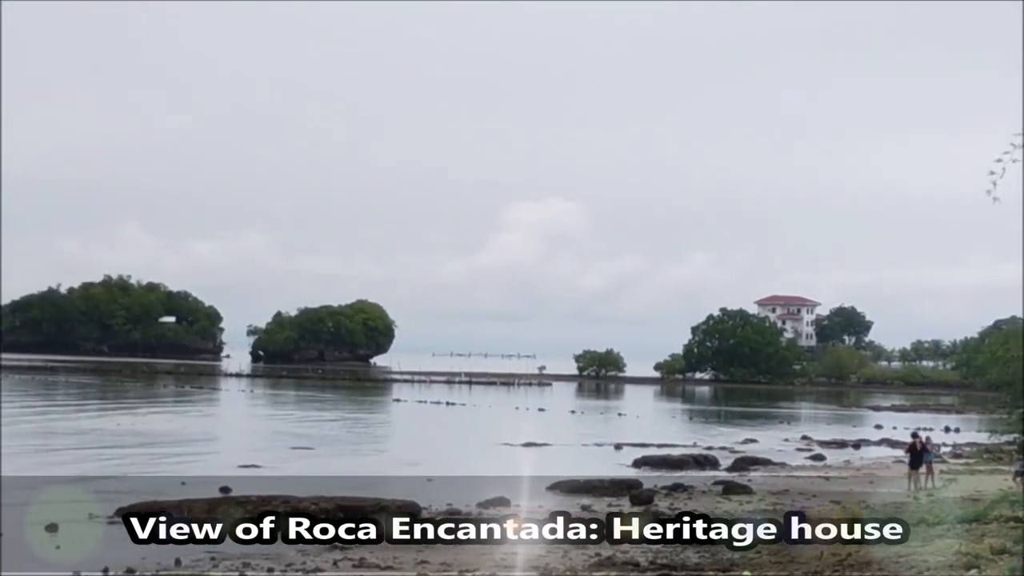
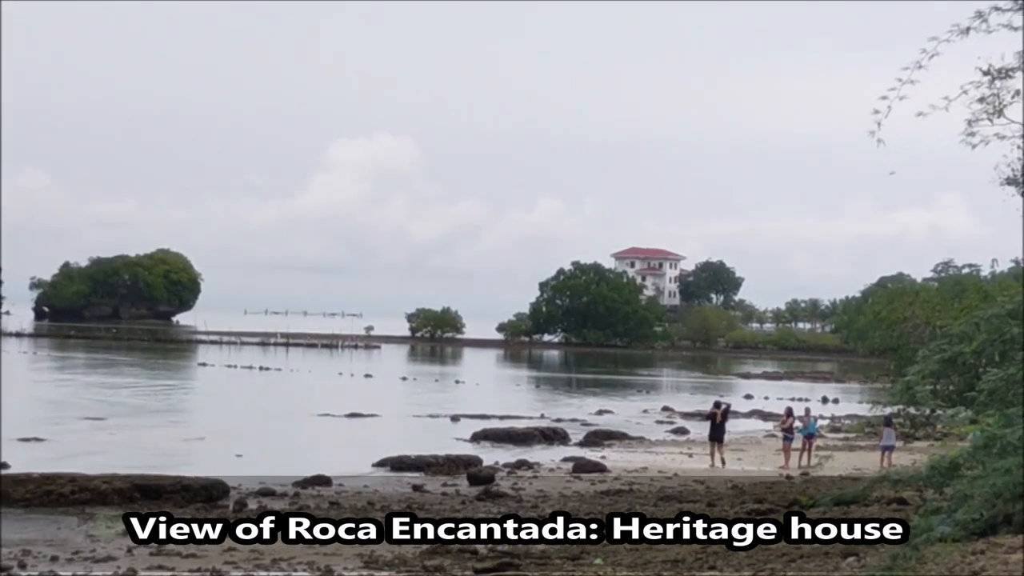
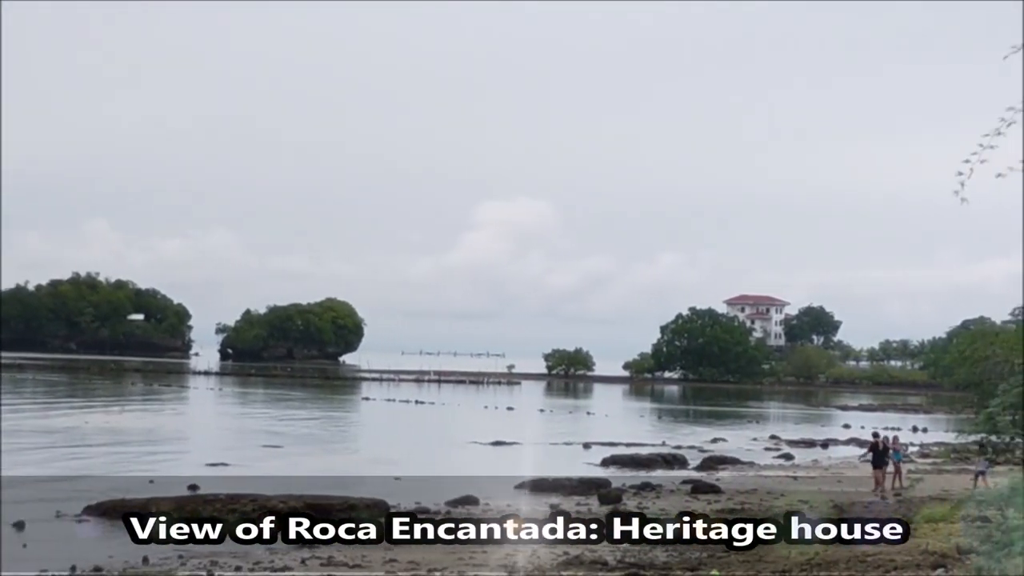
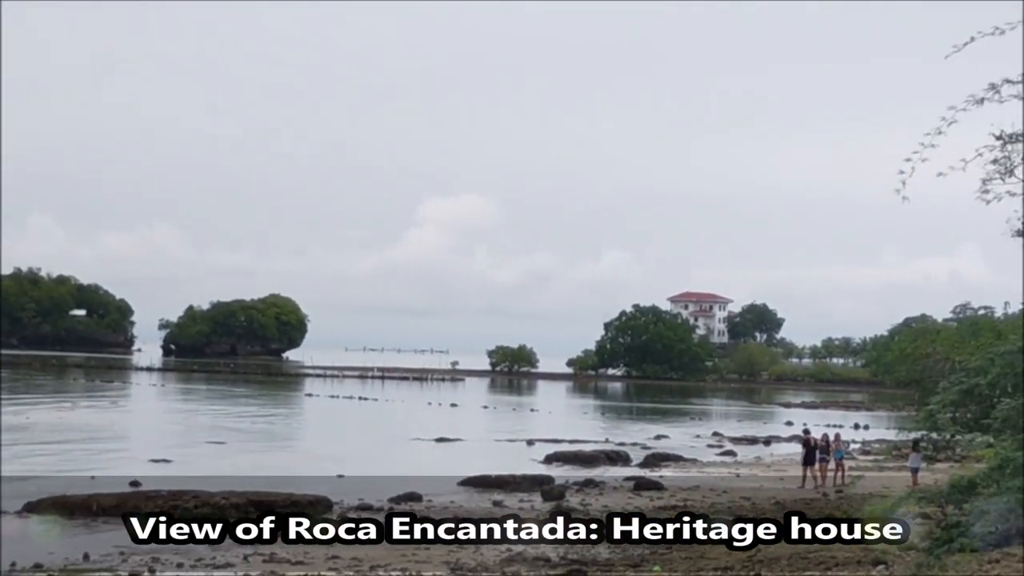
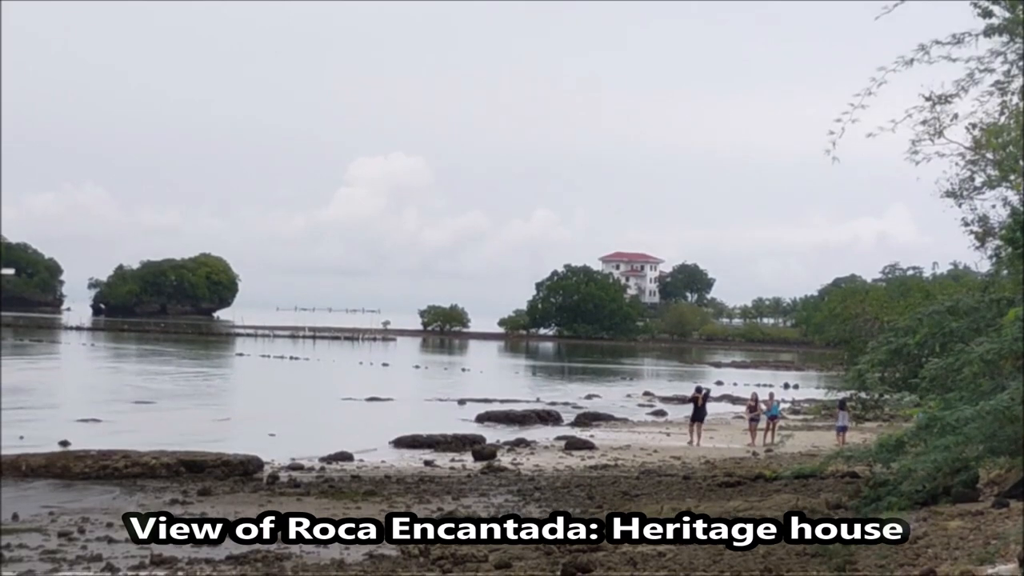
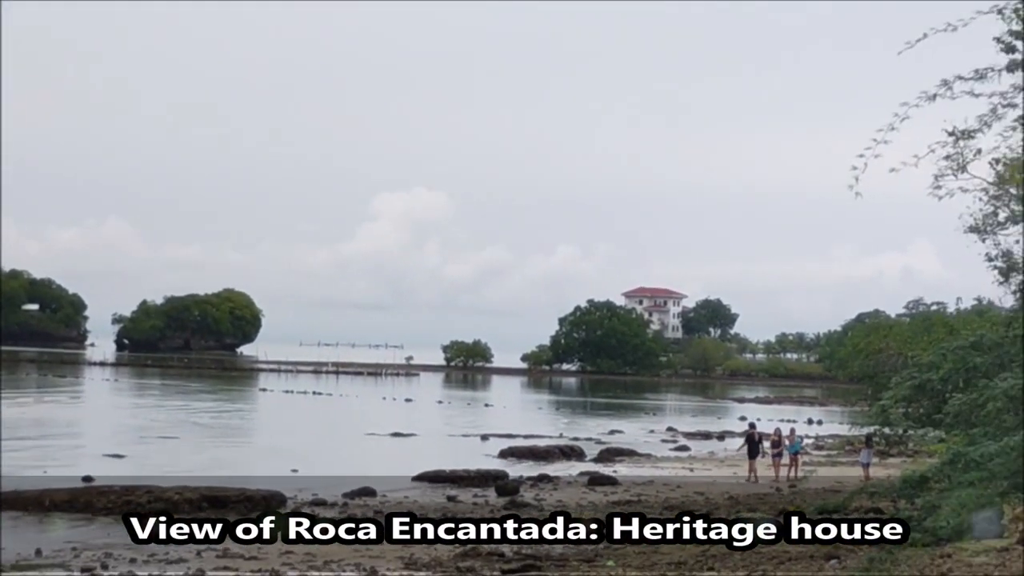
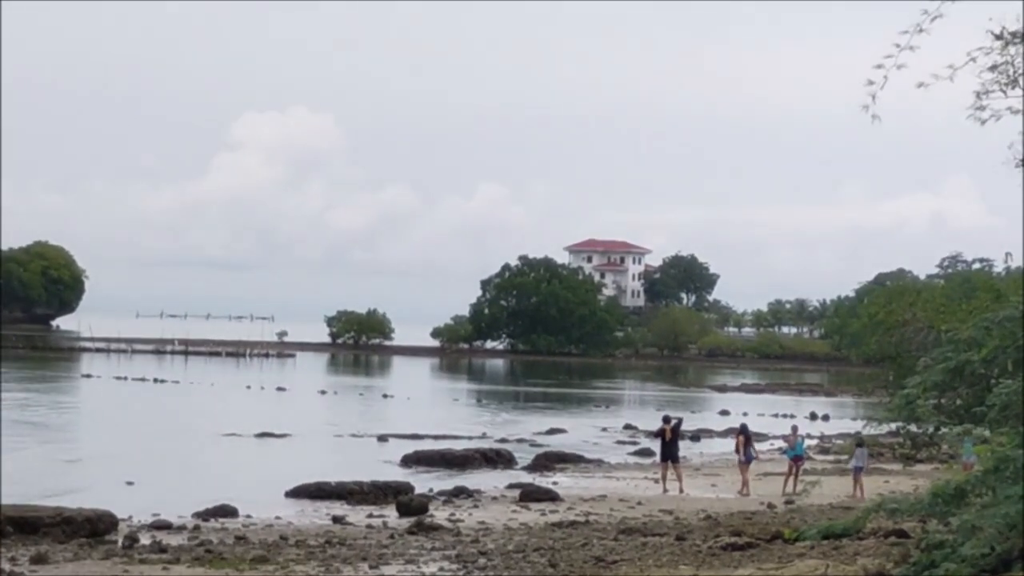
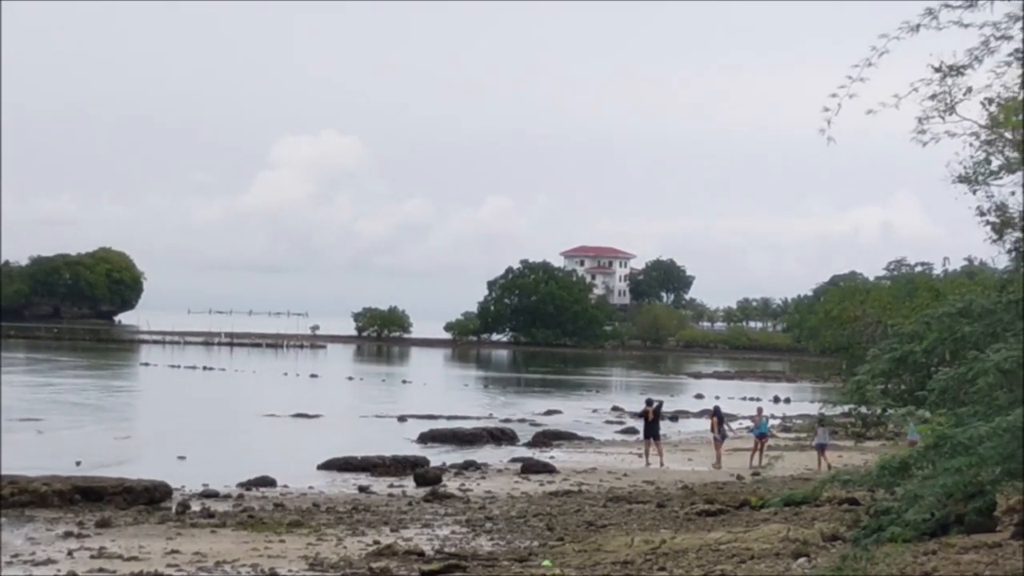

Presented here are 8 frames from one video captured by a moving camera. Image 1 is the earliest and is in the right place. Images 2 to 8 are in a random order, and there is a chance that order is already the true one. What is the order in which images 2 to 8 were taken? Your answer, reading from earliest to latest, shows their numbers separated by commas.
3, 4, 6, 5, 2, 8, 7
